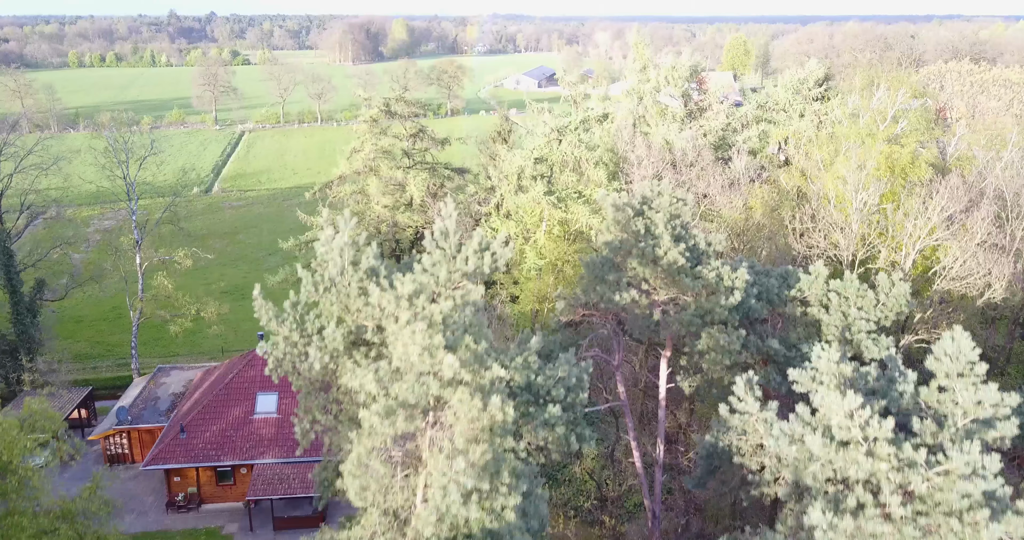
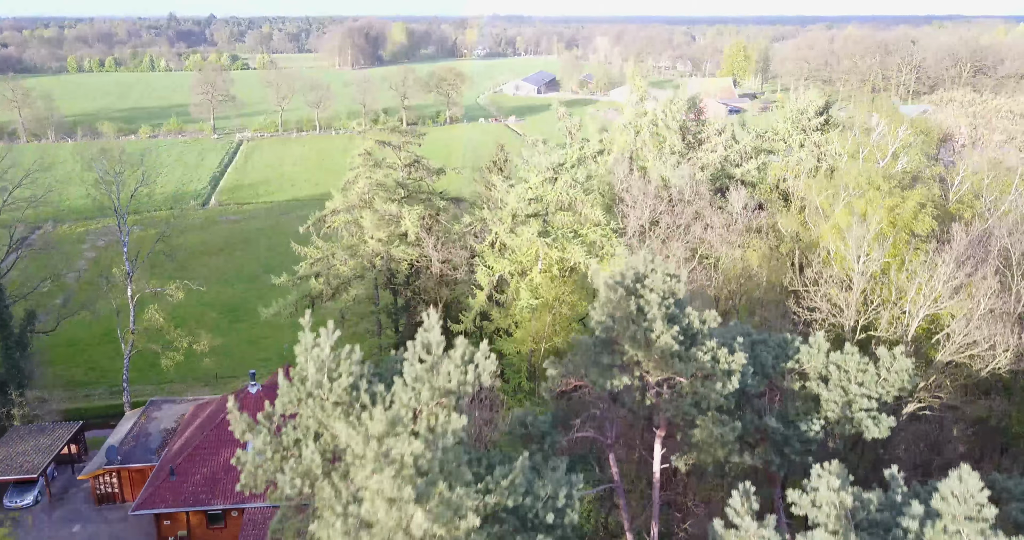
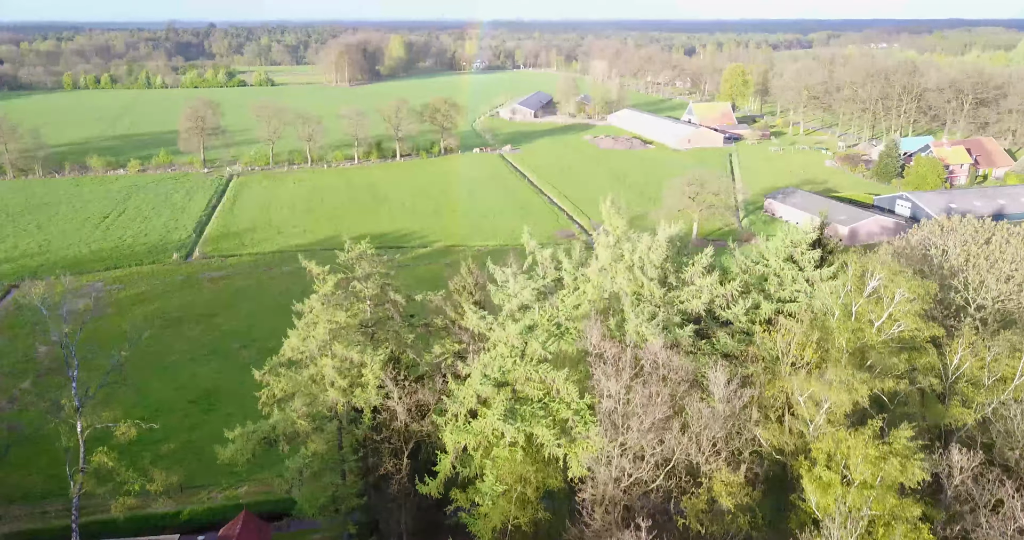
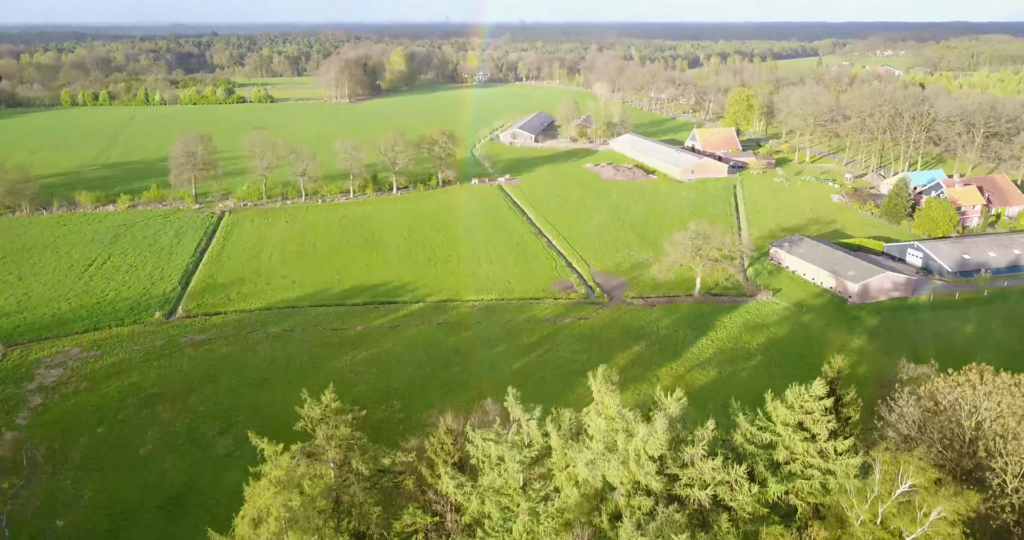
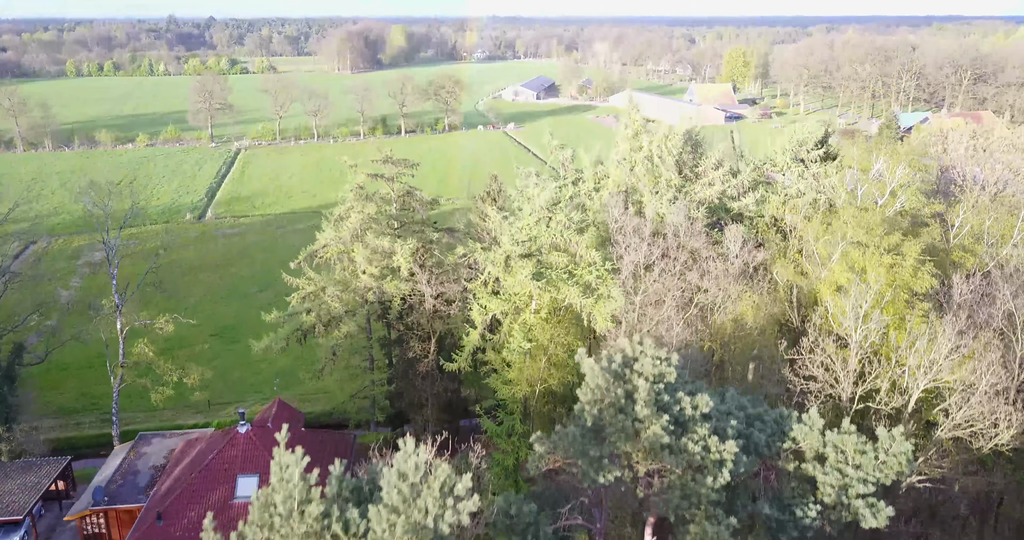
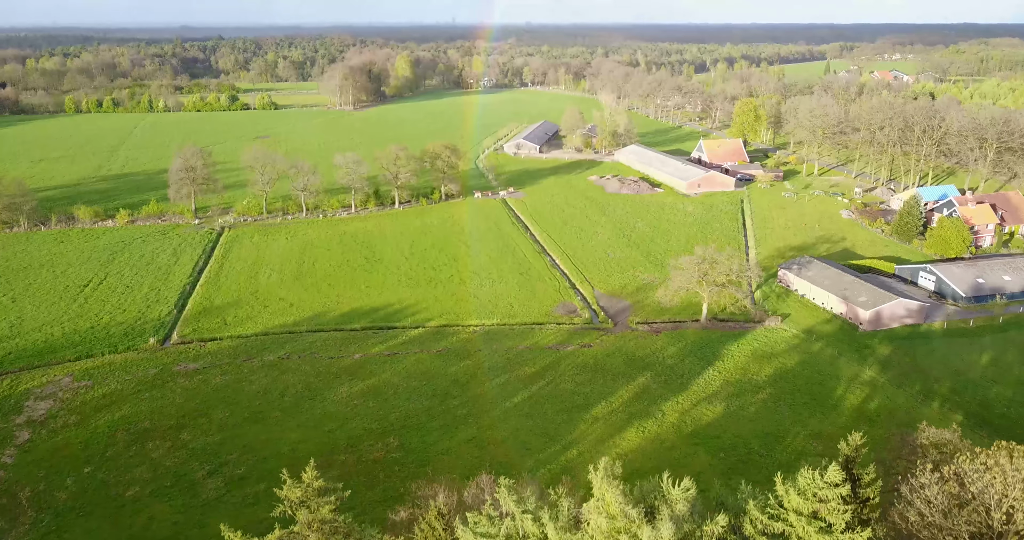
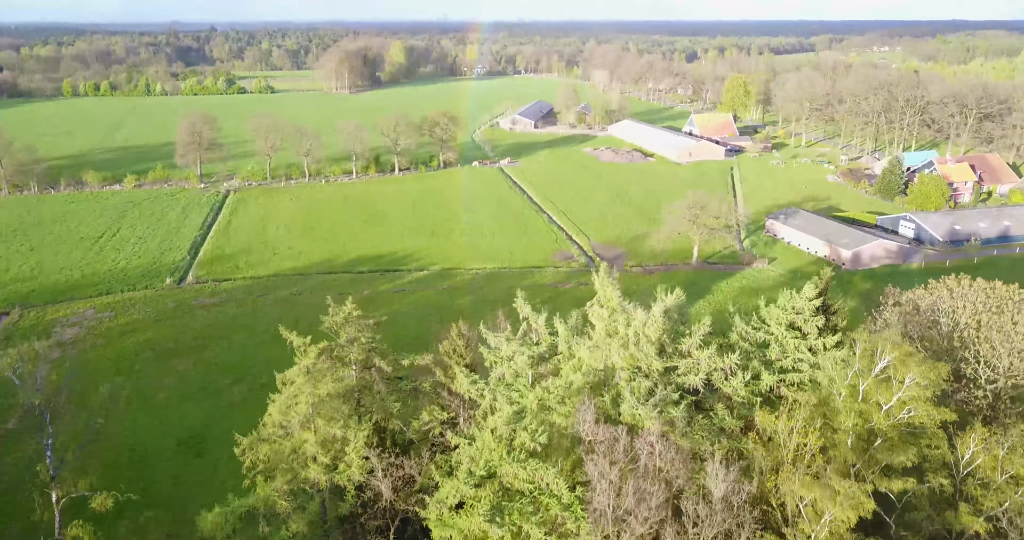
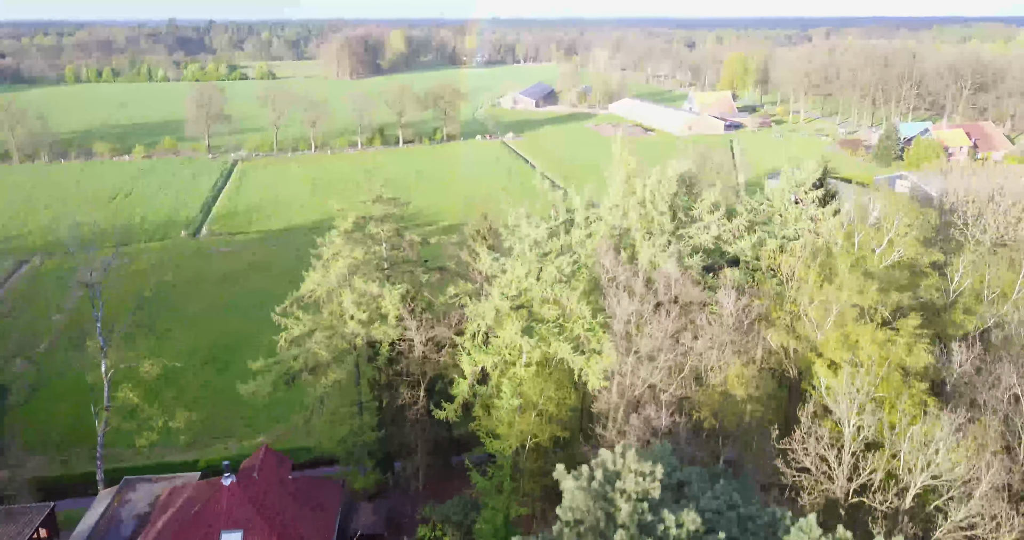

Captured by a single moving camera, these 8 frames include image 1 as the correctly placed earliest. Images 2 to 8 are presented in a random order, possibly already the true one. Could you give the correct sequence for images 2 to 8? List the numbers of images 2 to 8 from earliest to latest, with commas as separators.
2, 5, 8, 3, 7, 4, 6
